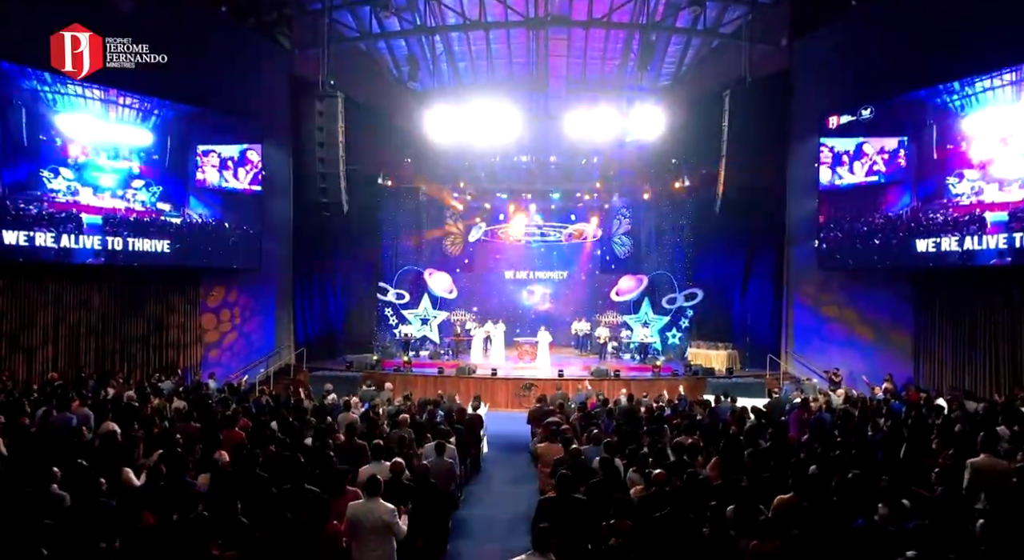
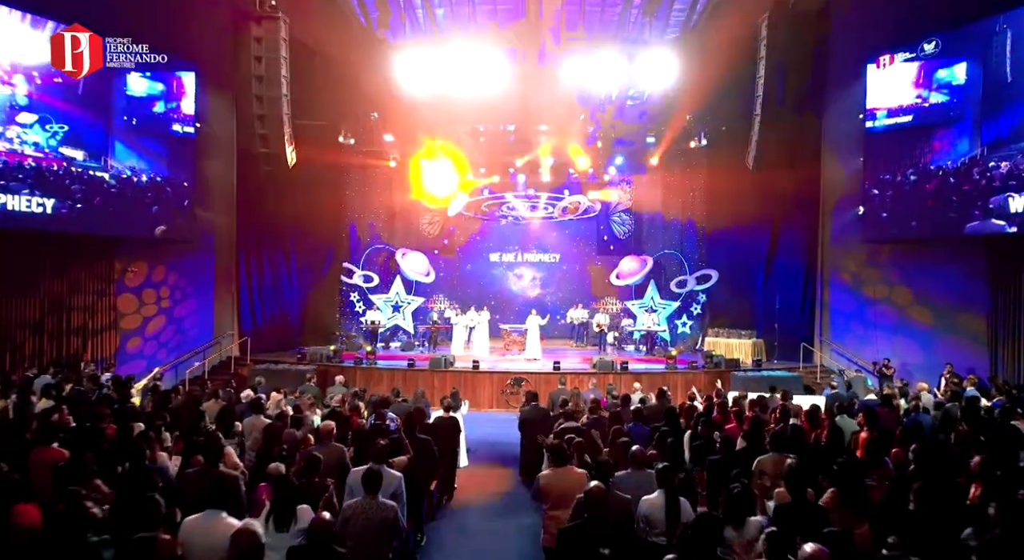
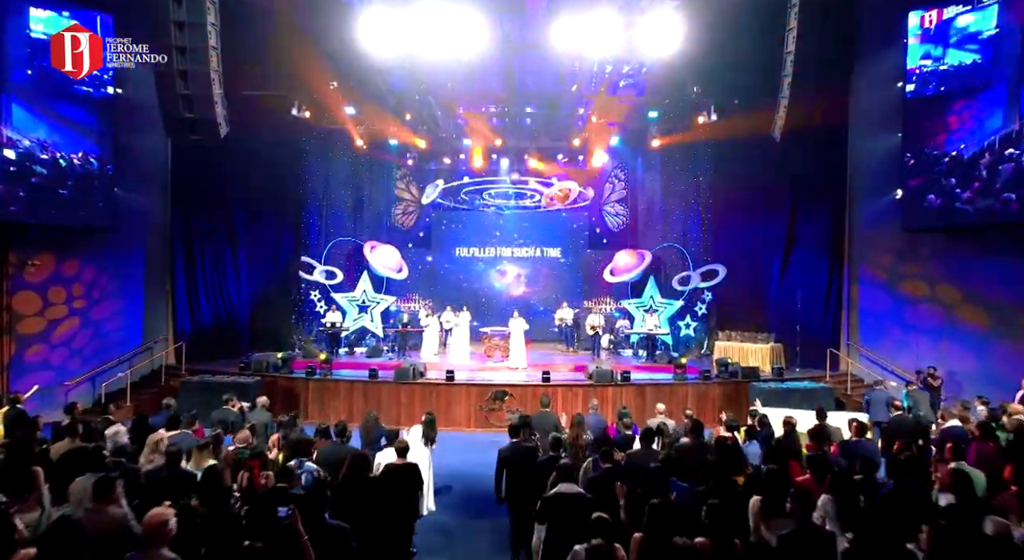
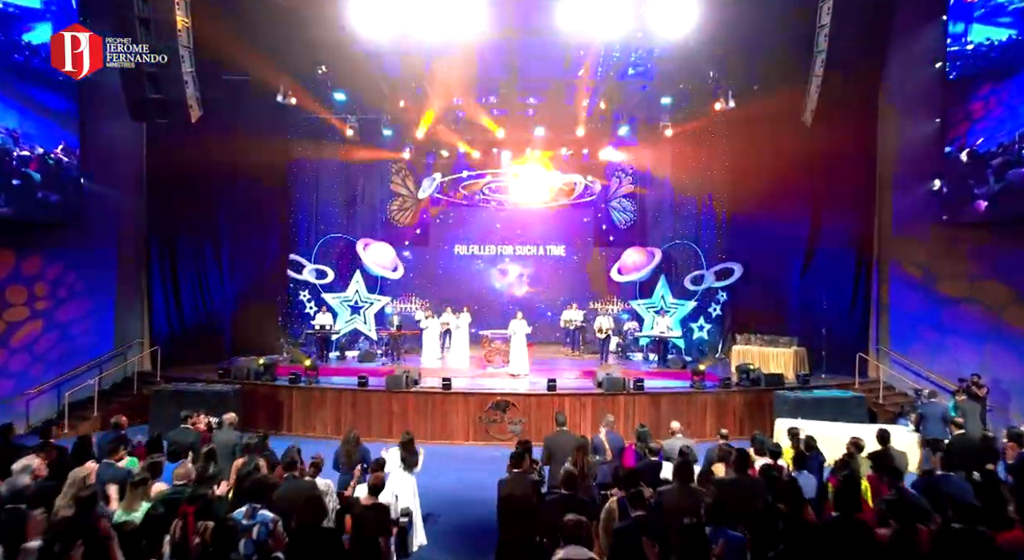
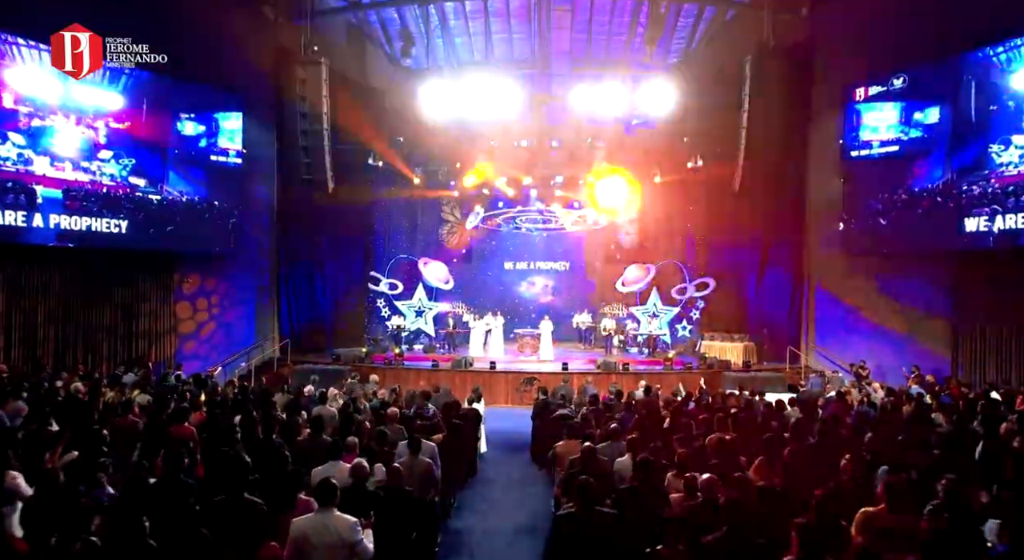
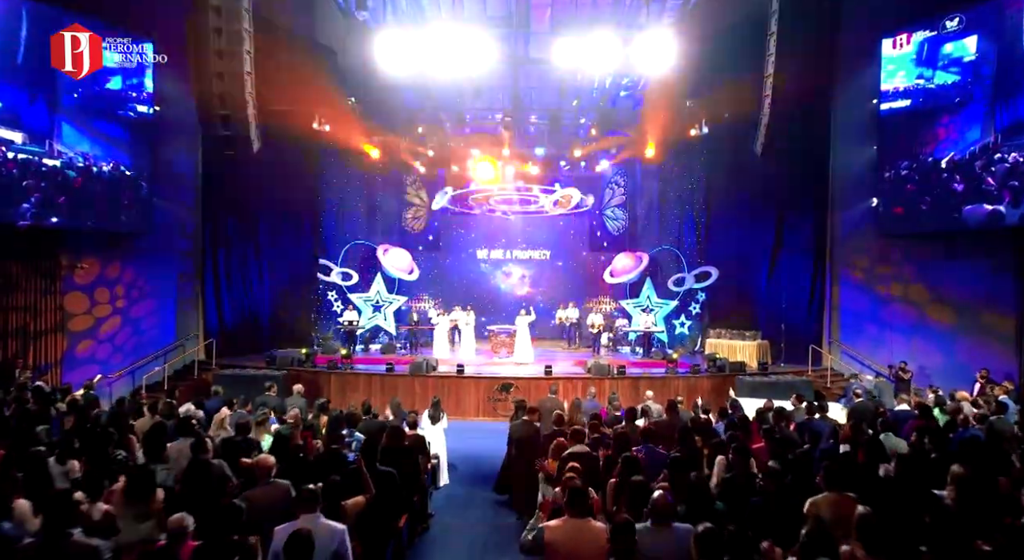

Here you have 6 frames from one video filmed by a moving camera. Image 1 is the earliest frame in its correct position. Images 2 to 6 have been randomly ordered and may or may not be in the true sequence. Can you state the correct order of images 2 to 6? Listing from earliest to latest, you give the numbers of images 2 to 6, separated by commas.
5, 2, 6, 3, 4
